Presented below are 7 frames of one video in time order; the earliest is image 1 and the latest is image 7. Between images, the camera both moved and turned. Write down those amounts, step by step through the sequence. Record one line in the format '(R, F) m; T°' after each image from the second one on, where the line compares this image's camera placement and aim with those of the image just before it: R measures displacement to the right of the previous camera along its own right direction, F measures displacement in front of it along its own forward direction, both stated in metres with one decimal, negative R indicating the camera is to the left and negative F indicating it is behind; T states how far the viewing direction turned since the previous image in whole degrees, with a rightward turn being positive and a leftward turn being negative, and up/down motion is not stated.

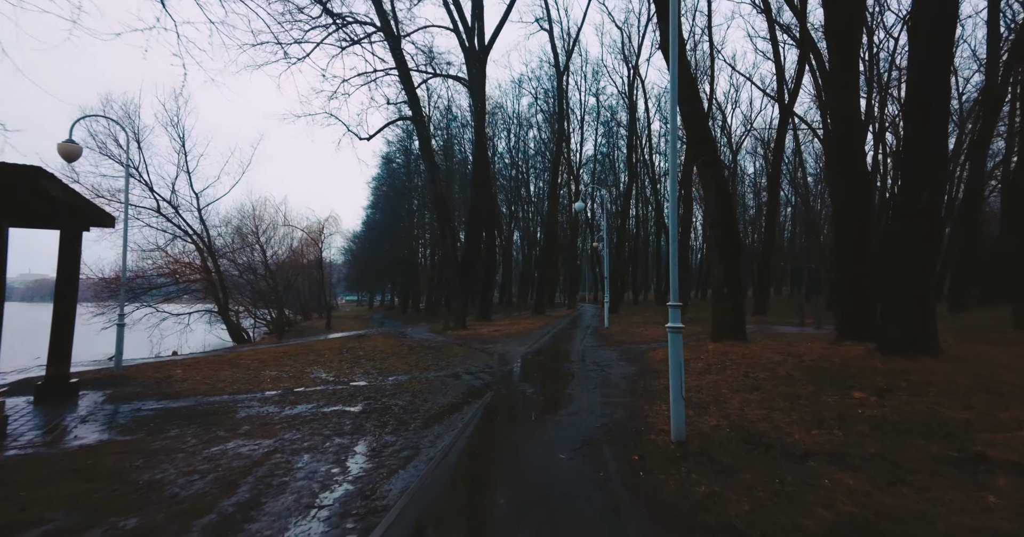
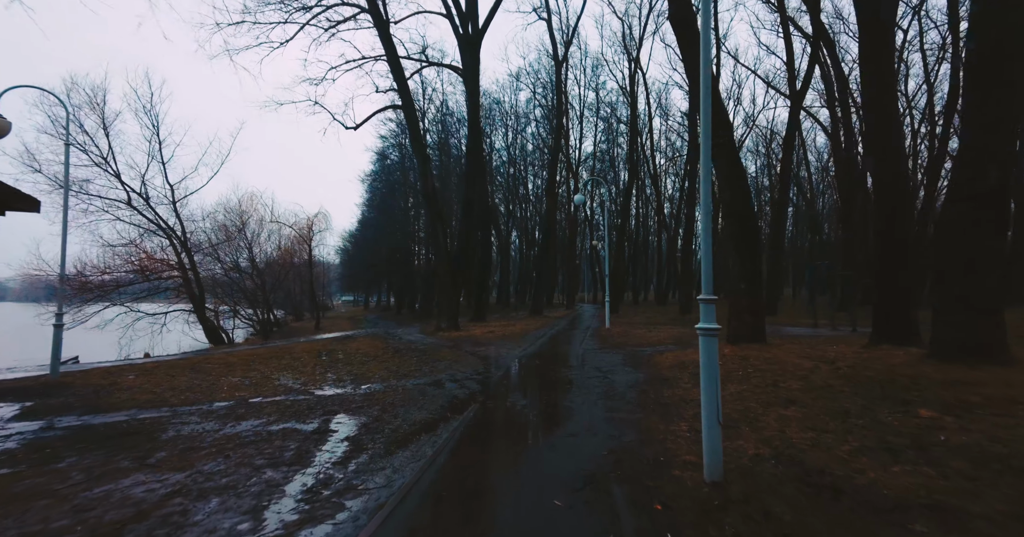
(+0.2, +1.2) m; 0°
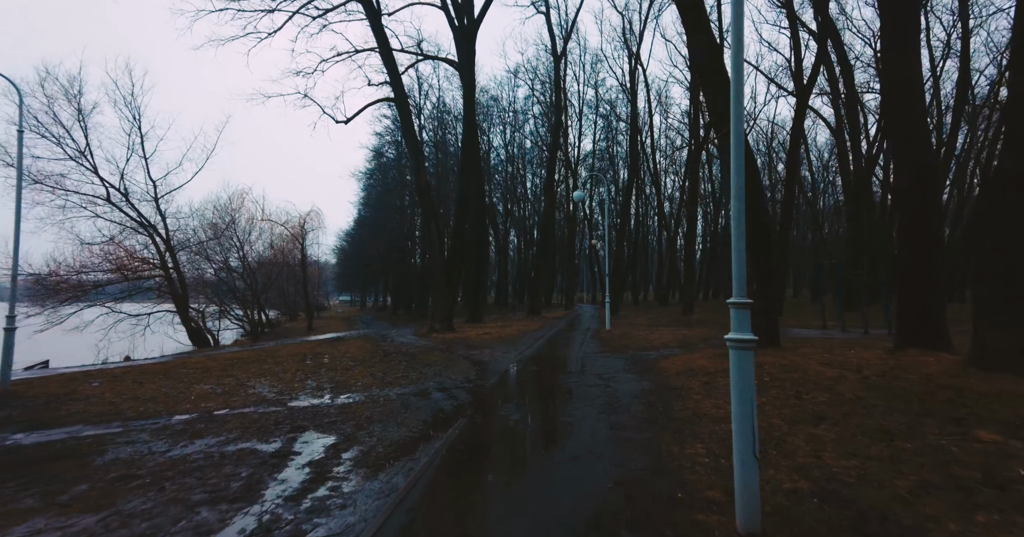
(+0.1, +0.8) m; 0°
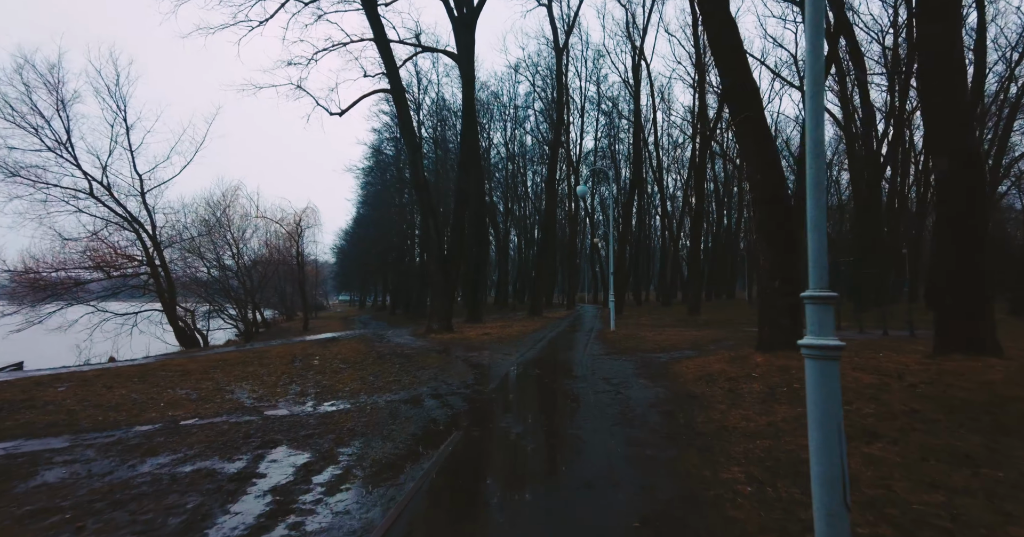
(0.0, +0.8) m; 0°
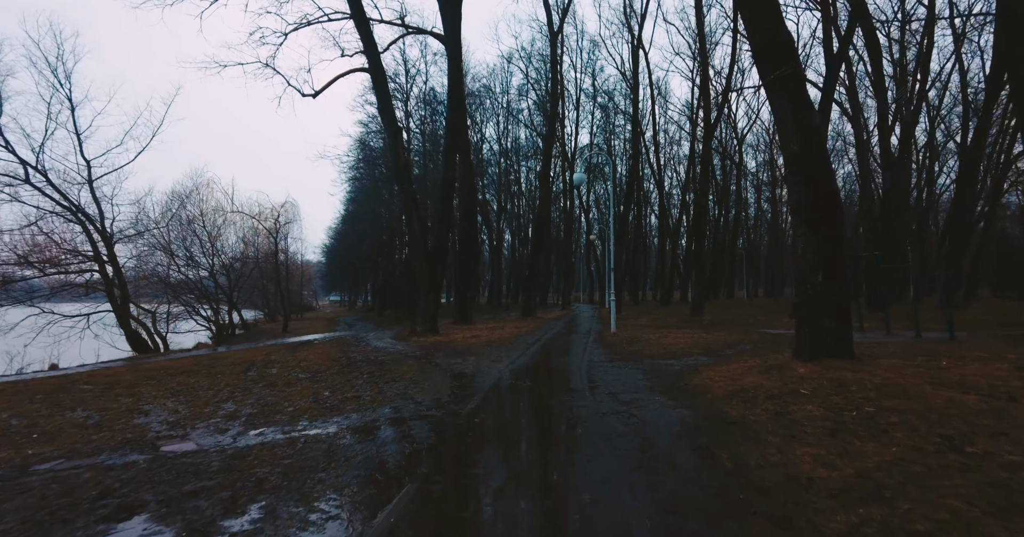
(+0.2, +1.7) m; +1°
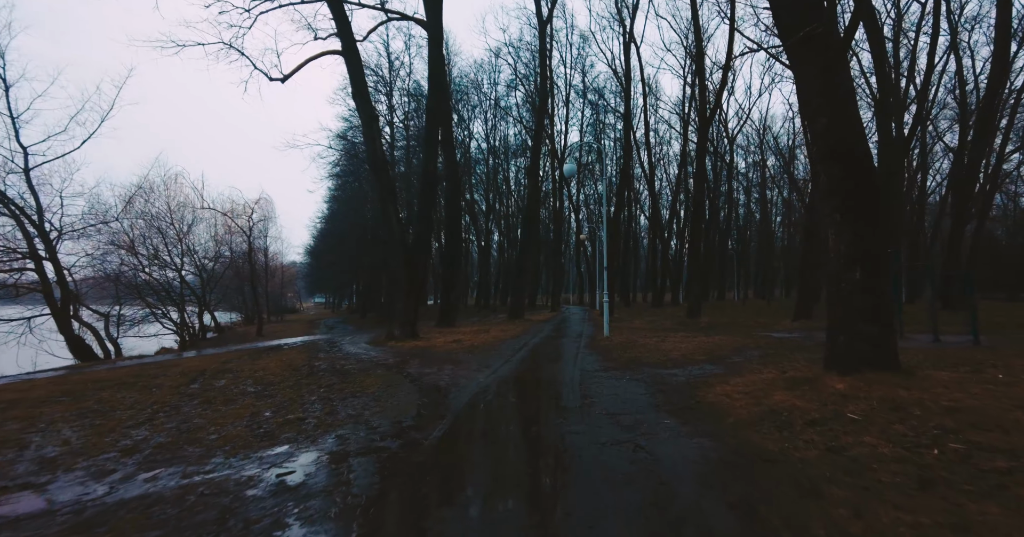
(+0.2, +1.3) m; +1°
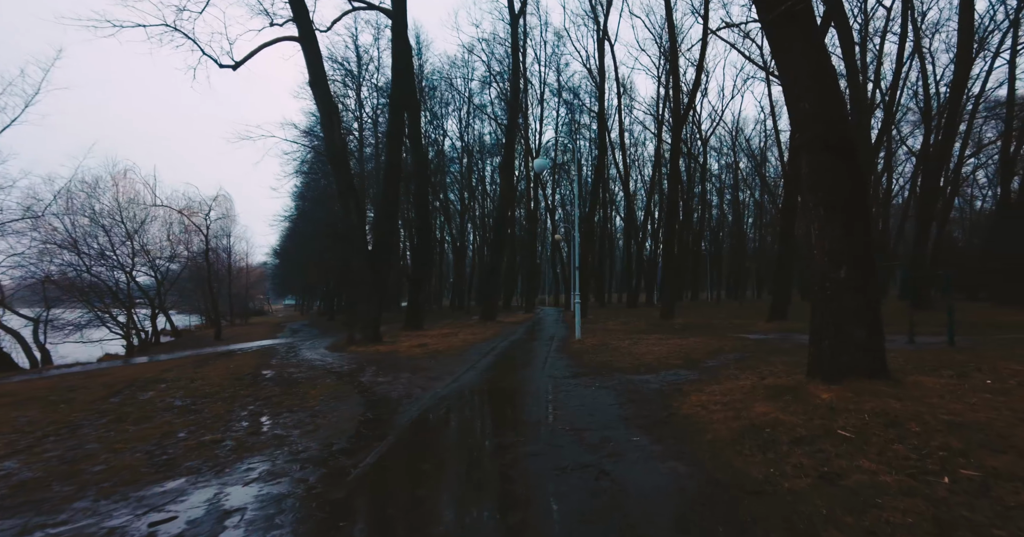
(+0.3, +0.8) m; +3°
